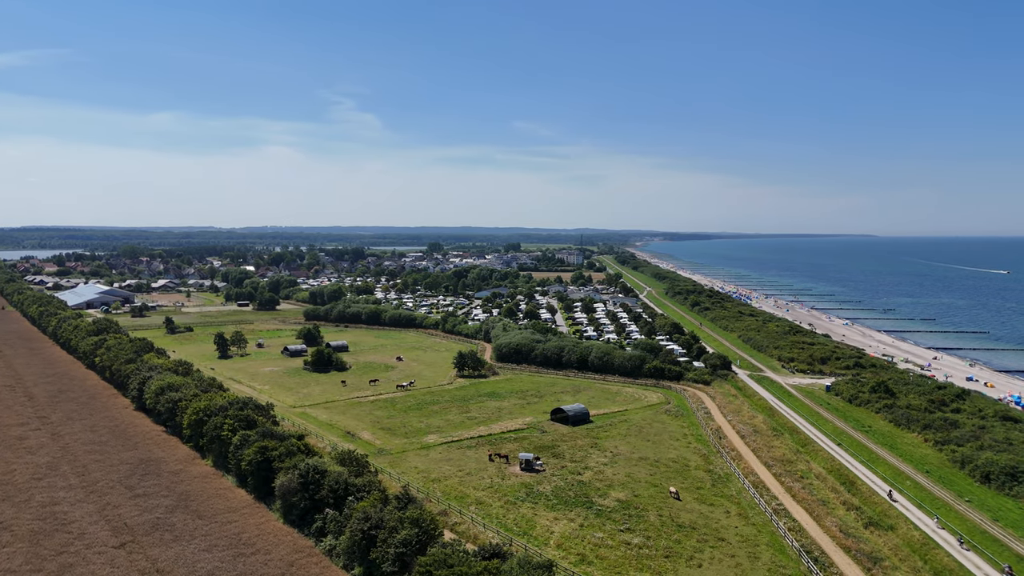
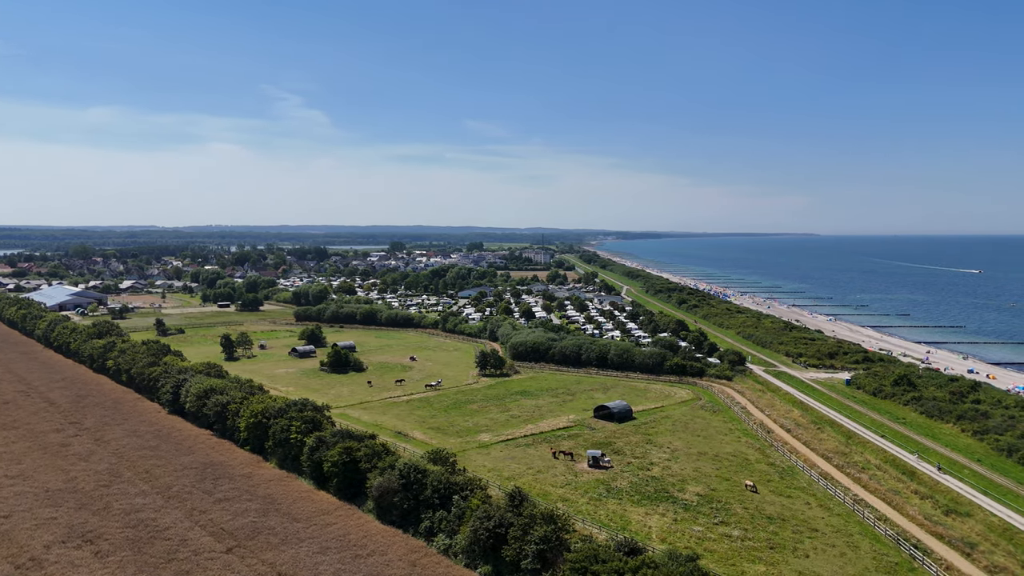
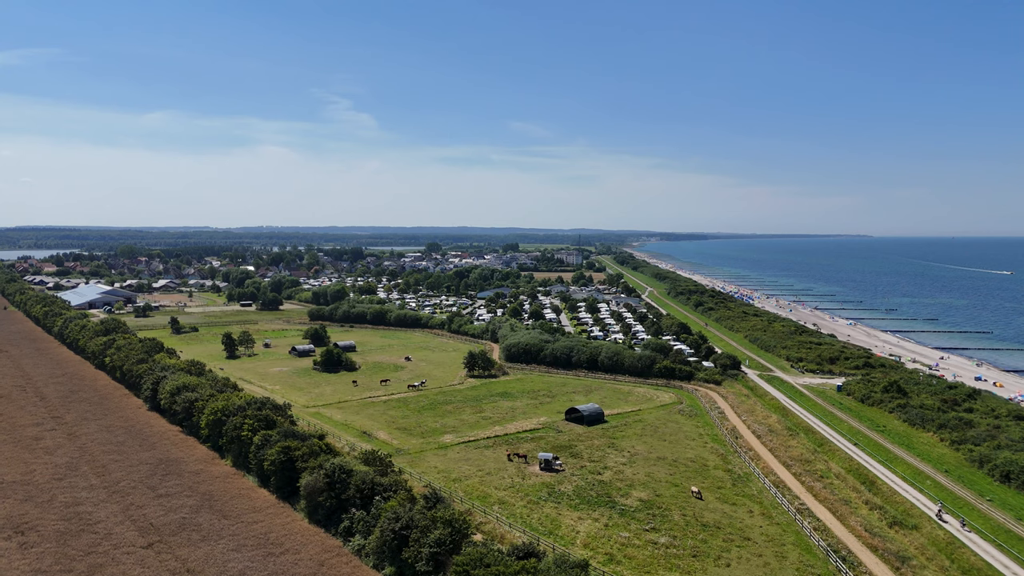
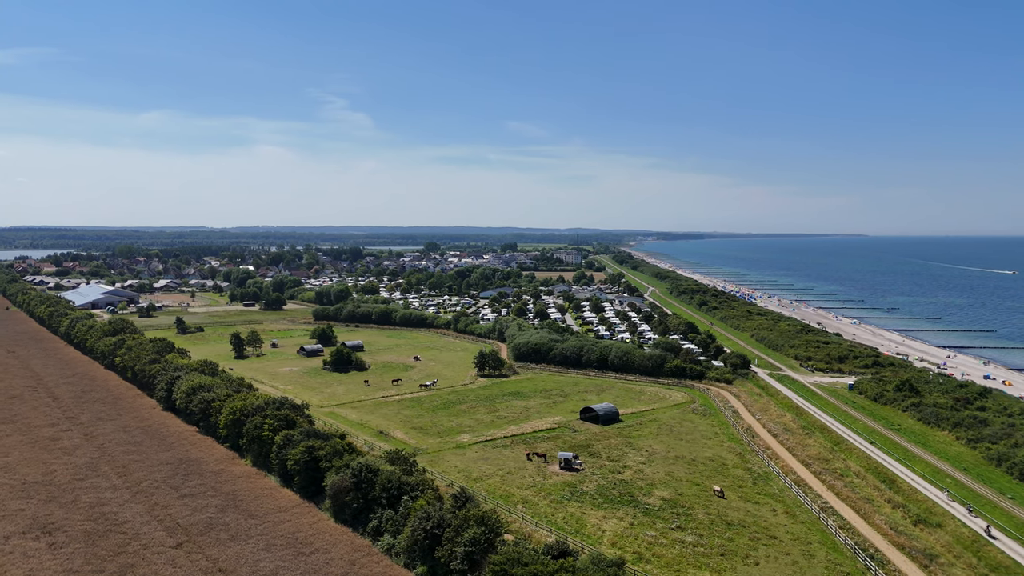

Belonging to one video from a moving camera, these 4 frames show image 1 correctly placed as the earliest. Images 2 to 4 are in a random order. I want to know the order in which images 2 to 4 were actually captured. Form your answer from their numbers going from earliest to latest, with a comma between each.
3, 4, 2
